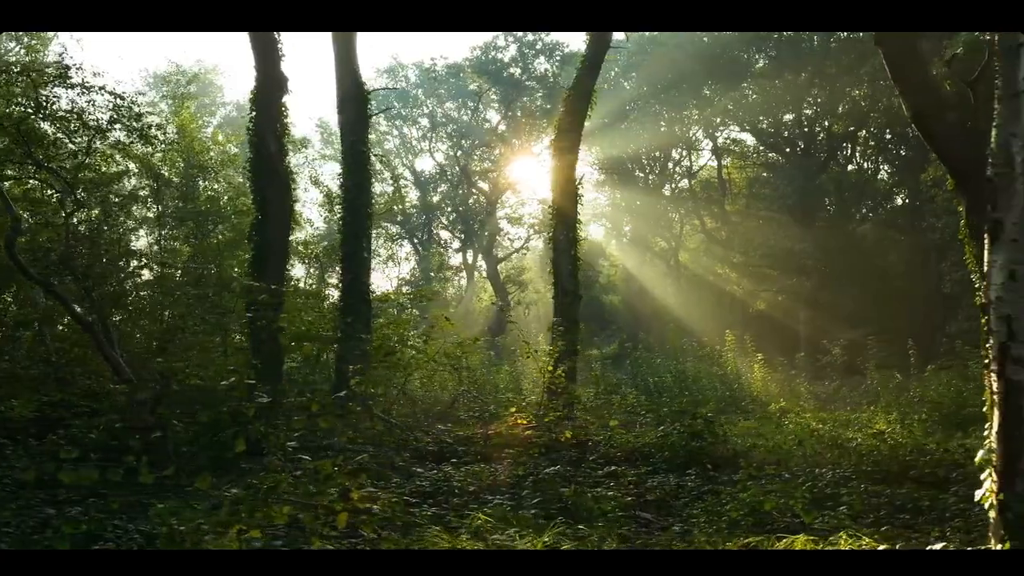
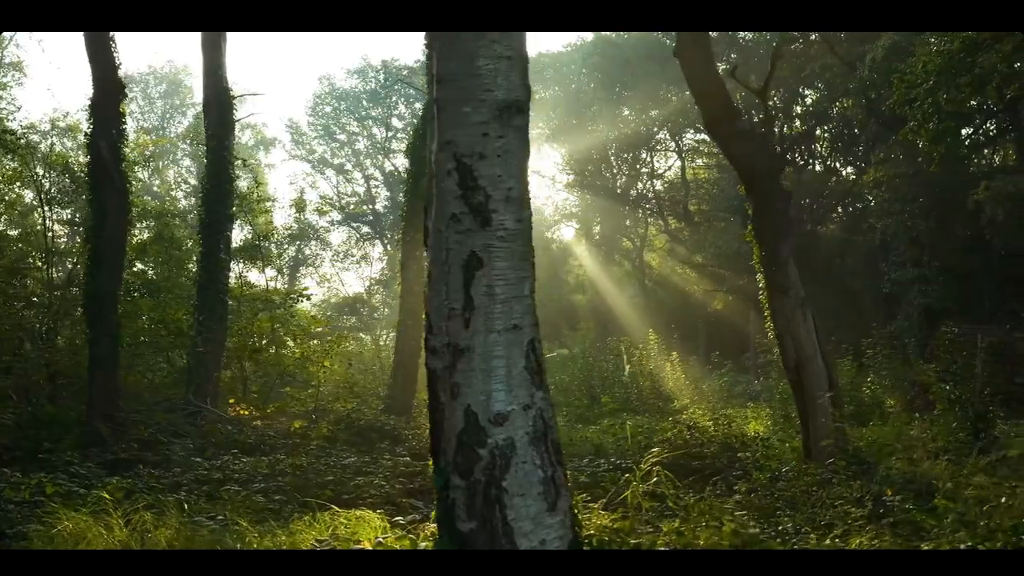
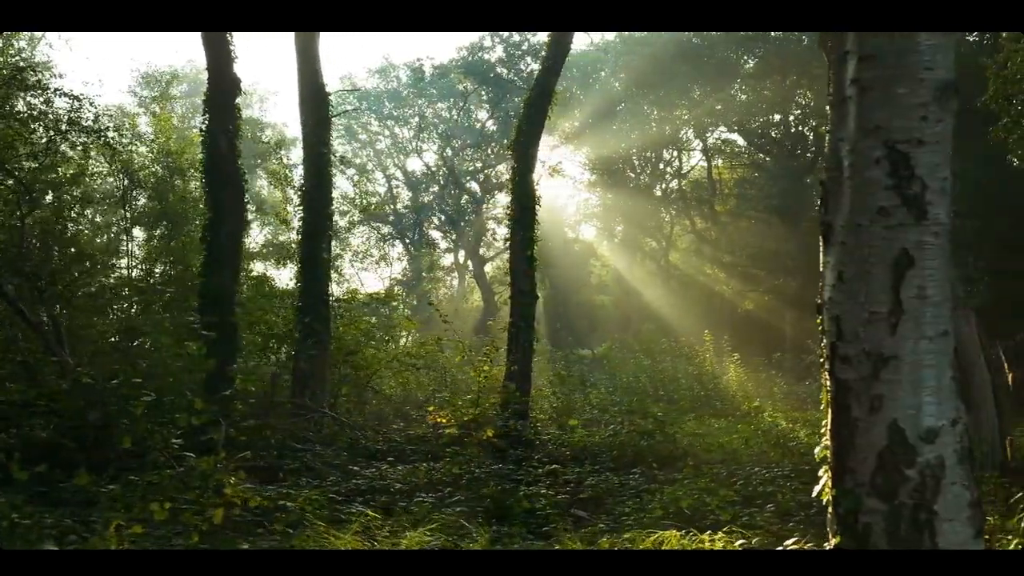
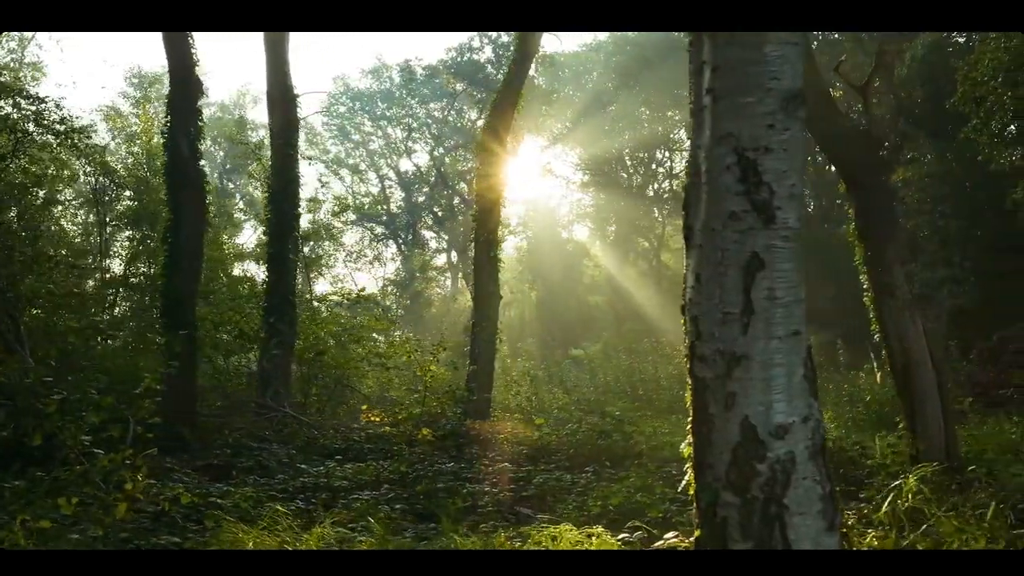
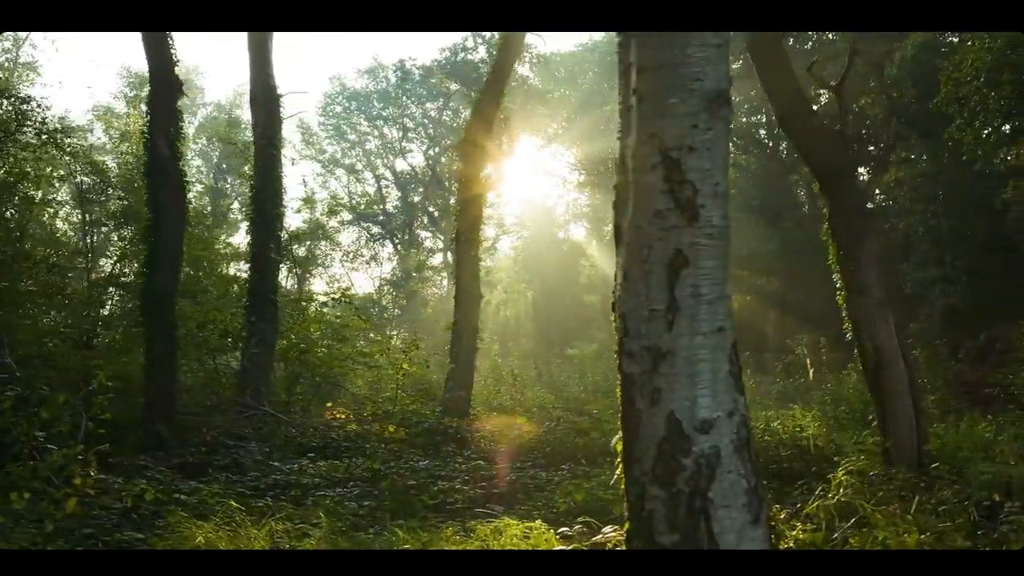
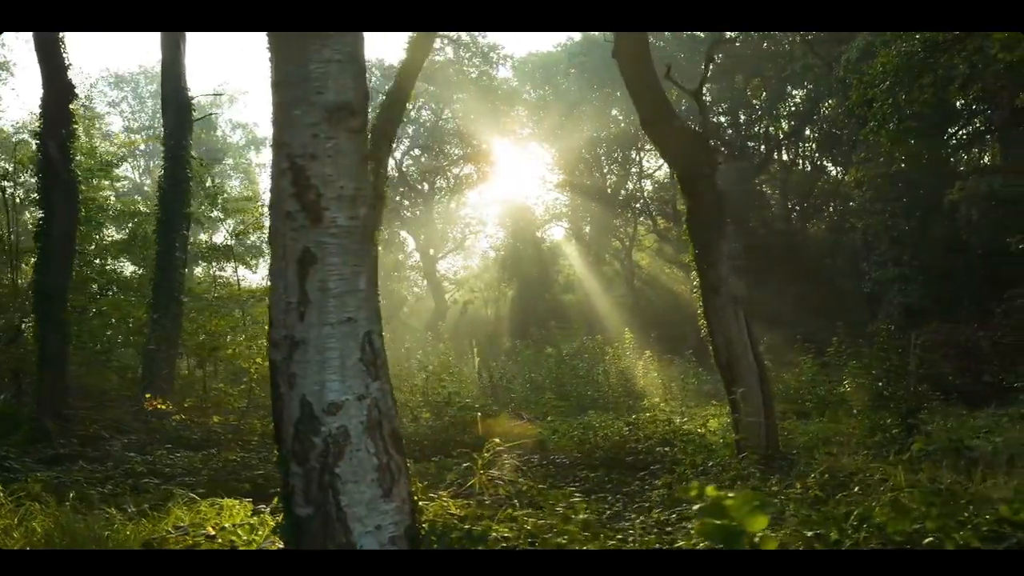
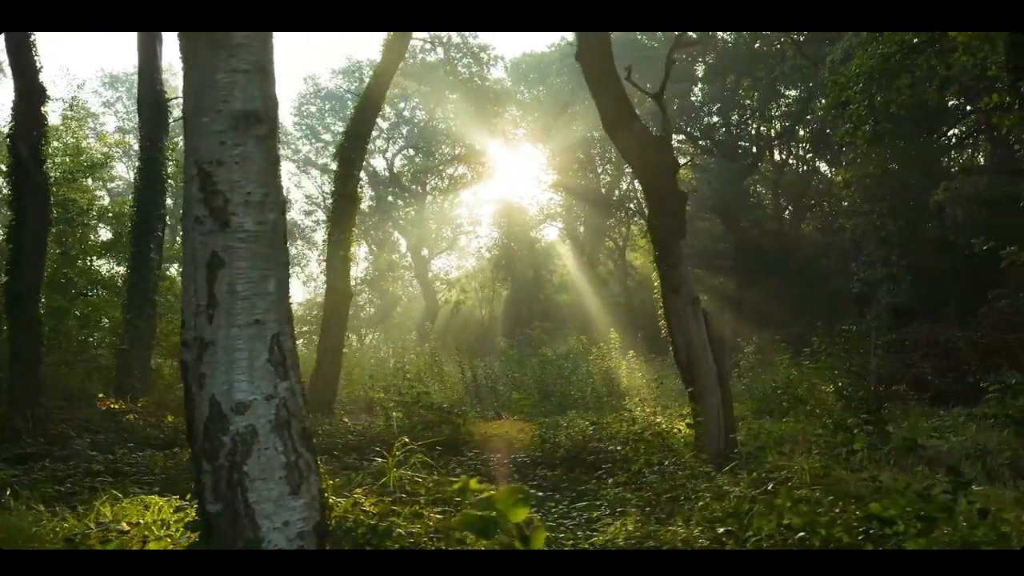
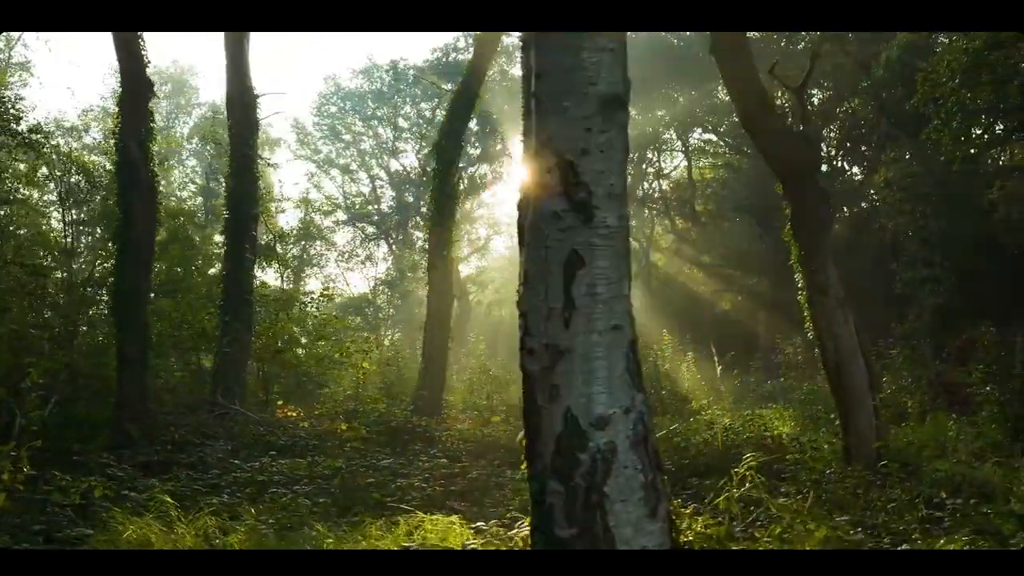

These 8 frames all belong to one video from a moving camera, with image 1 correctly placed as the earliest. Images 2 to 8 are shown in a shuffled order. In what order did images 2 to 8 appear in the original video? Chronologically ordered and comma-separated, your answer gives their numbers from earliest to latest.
3, 4, 5, 8, 2, 6, 7
